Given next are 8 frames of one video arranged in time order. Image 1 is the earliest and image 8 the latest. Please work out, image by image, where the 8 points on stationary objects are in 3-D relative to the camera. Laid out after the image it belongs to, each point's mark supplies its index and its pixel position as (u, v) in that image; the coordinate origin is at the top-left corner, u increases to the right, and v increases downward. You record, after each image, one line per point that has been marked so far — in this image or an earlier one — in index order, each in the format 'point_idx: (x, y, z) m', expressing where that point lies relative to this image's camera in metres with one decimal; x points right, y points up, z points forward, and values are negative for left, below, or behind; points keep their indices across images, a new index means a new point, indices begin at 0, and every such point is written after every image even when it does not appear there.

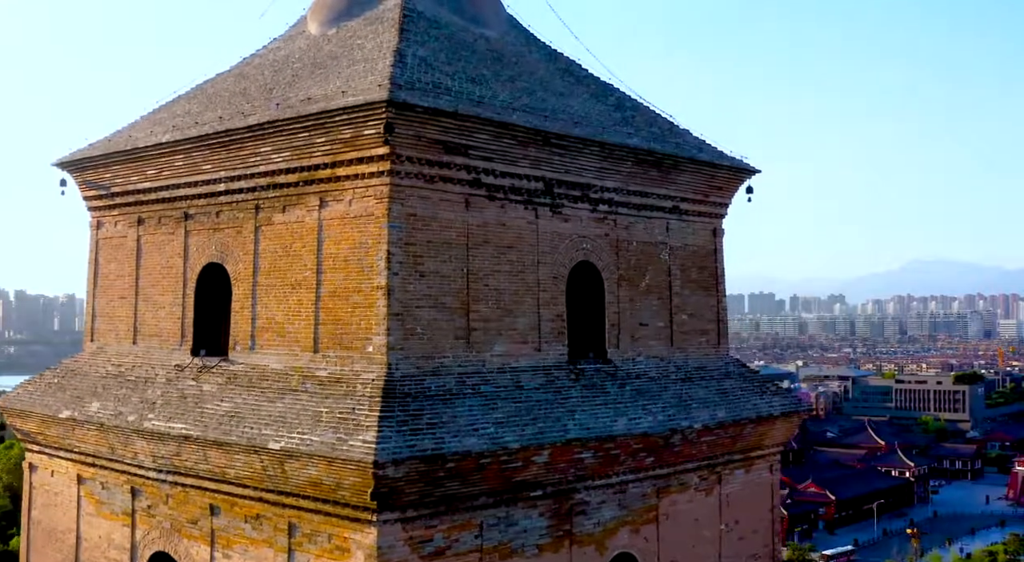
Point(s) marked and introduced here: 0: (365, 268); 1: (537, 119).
0: (-1.0, +0.1, +7.2) m
1: (+0.2, +1.2, +7.9) m
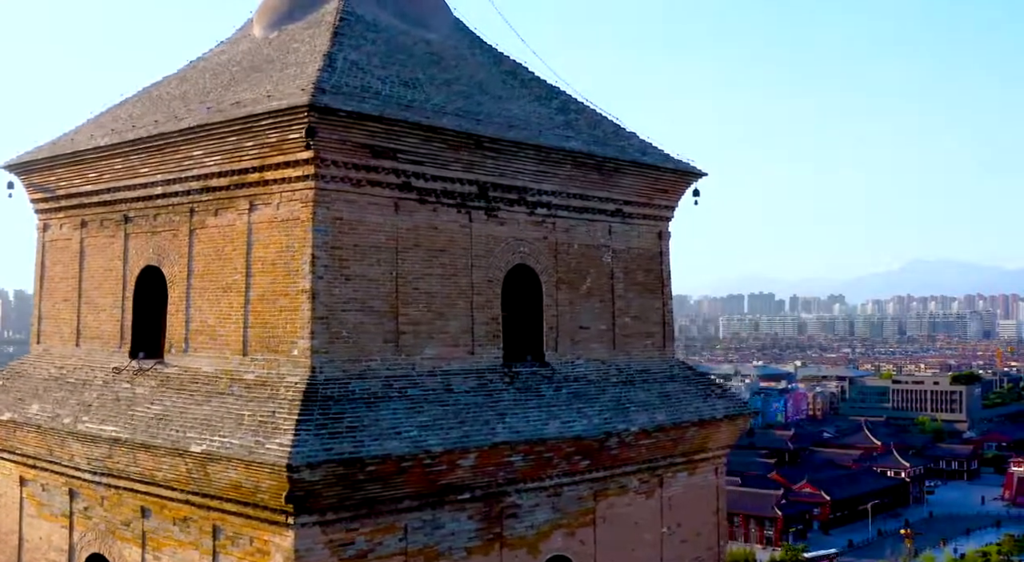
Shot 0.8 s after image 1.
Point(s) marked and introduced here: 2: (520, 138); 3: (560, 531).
0: (-1.6, +0.1, +7.3) m
1: (-0.3, +1.2, +7.9) m
2: (+0.1, +1.1, +8.2) m
3: (+0.4, -2.0, +8.2) m
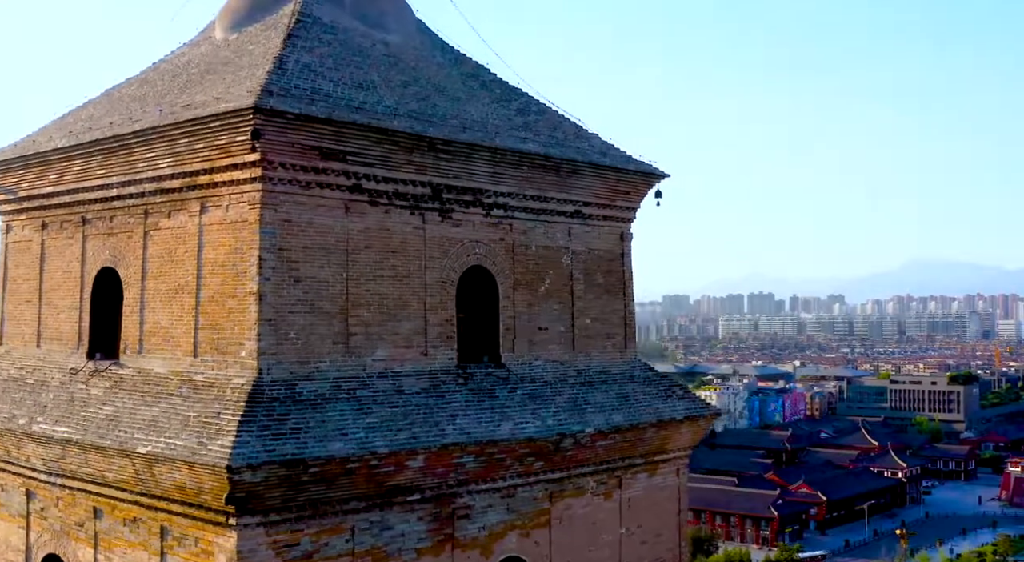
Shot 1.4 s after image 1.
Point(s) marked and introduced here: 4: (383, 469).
0: (-1.9, +0.1, +7.3) m
1: (-0.7, +1.2, +7.9) m
2: (-0.3, +1.1, +8.2) m
3: (0.0, -2.0, +8.2) m
4: (-0.9, -1.3, +7.2) m
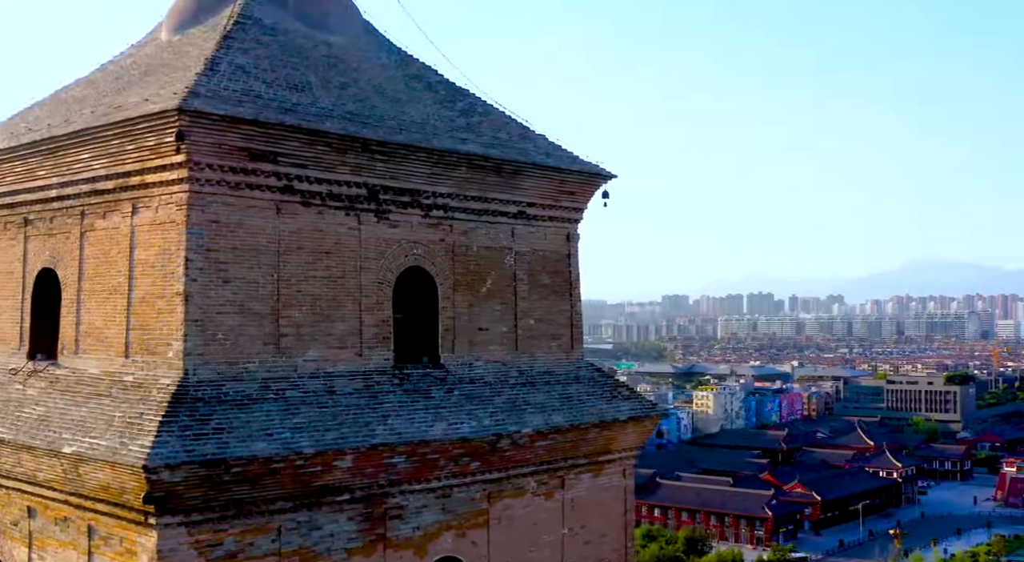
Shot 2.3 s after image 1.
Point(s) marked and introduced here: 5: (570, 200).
0: (-2.5, 0.0, +7.3) m
1: (-1.2, +1.2, +7.9) m
2: (-0.8, +1.1, +8.2) m
3: (-0.5, -2.0, +8.2) m
4: (-1.4, -1.3, +7.2) m
5: (+0.6, +0.8, +9.7) m
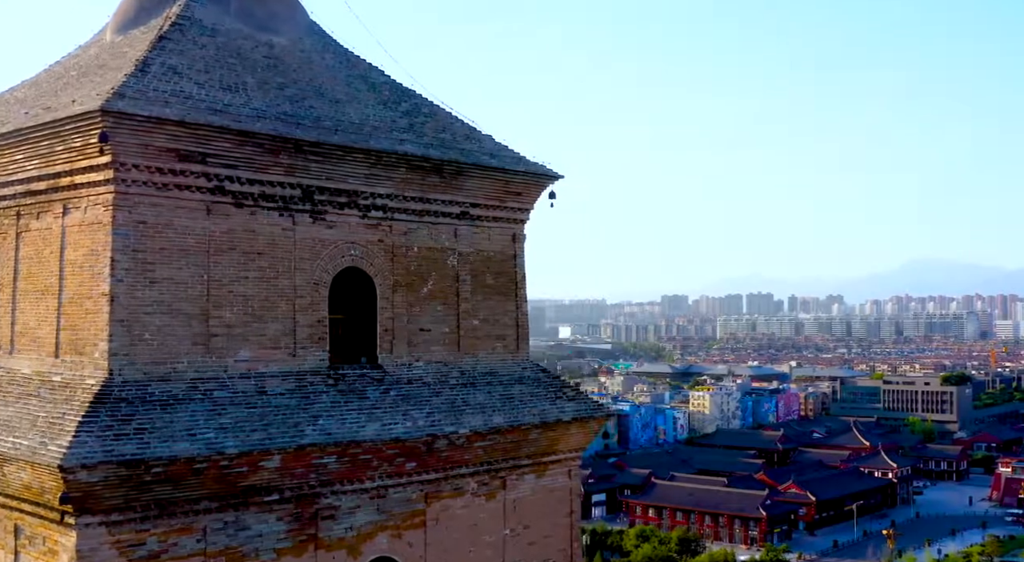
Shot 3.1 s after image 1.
0: (-3.0, 0.0, +7.3) m
1: (-1.7, +1.2, +8.0) m
2: (-1.3, +1.1, +8.2) m
3: (-1.0, -2.0, +8.2) m
4: (-2.0, -1.3, +7.2) m
5: (0.0, +0.8, +9.7) m
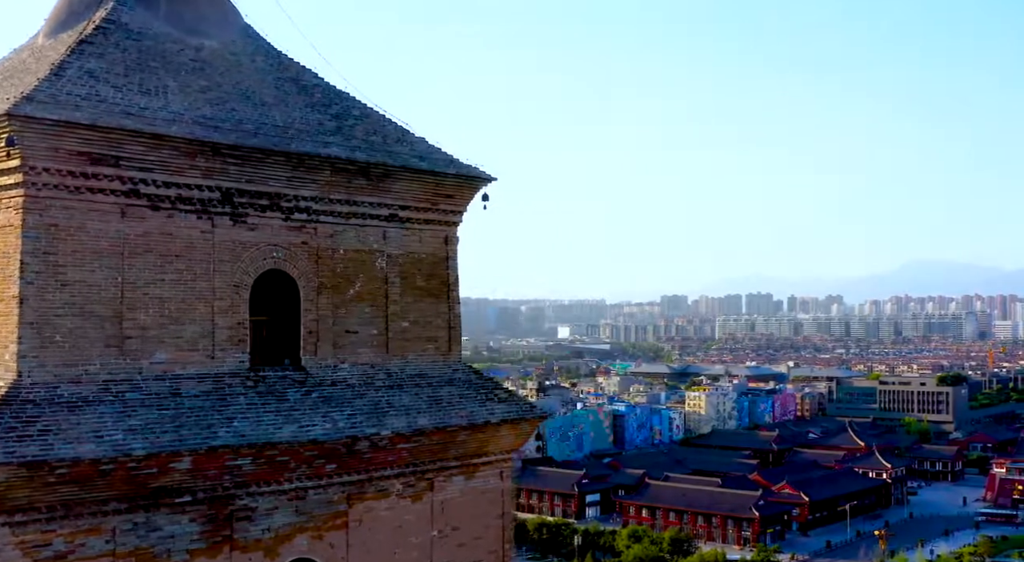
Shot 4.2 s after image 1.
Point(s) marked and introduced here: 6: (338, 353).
0: (-3.6, 0.0, +7.4) m
1: (-2.4, +1.2, +8.0) m
2: (-2.0, +1.1, +8.3) m
3: (-1.7, -2.0, +8.3) m
4: (-2.6, -1.3, +7.2) m
5: (-0.6, +0.7, +9.7) m
6: (-1.5, -0.6, +8.9) m
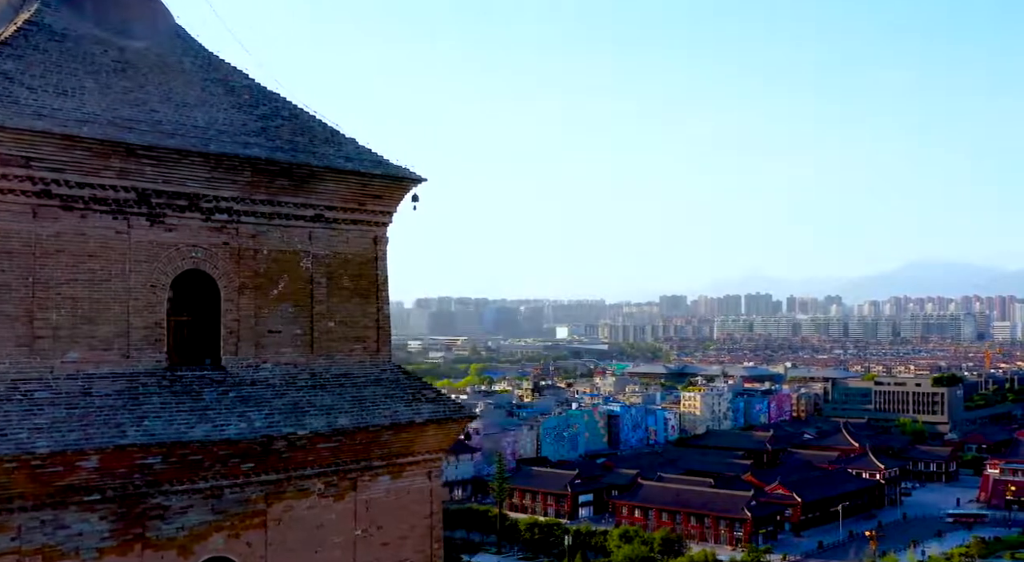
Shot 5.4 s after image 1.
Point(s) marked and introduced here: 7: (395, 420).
0: (-4.3, 0.0, +7.4) m
1: (-3.1, +1.2, +8.0) m
2: (-2.7, +1.1, +8.3) m
3: (-2.4, -2.0, +8.3) m
4: (-3.3, -1.3, +7.3) m
5: (-1.3, +0.7, +9.8) m
6: (-2.2, -0.6, +8.9) m
7: (-1.0, -1.3, +9.3) m
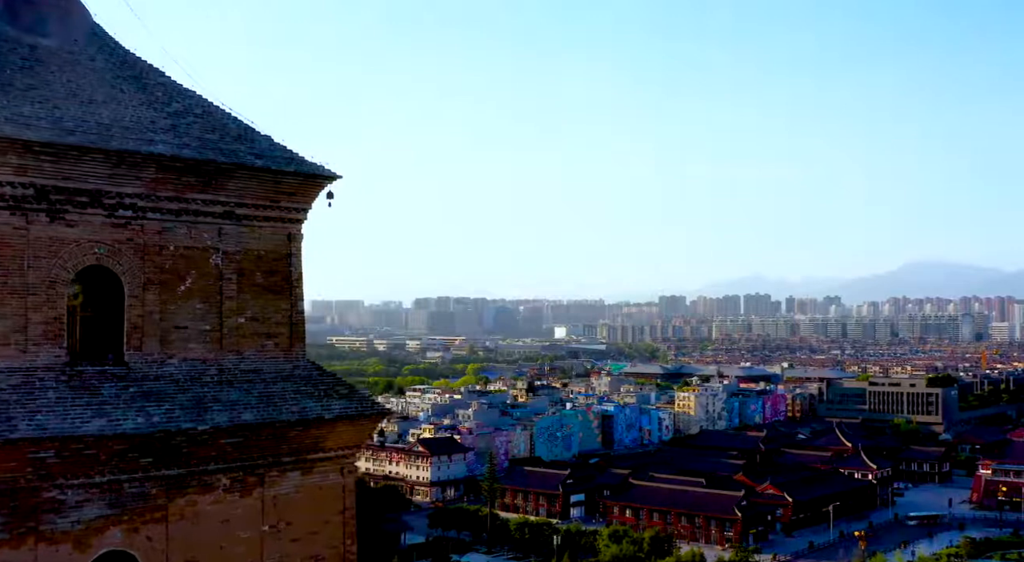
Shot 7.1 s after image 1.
0: (-5.2, +0.1, +7.5) m
1: (-3.9, +1.2, +8.1) m
2: (-3.5, +1.1, +8.4) m
3: (-3.2, -2.0, +8.4) m
4: (-4.2, -1.3, +7.4) m
5: (-2.1, +0.8, +9.8) m
6: (-3.0, -0.6, +9.0) m
7: (-1.9, -1.2, +9.3) m
